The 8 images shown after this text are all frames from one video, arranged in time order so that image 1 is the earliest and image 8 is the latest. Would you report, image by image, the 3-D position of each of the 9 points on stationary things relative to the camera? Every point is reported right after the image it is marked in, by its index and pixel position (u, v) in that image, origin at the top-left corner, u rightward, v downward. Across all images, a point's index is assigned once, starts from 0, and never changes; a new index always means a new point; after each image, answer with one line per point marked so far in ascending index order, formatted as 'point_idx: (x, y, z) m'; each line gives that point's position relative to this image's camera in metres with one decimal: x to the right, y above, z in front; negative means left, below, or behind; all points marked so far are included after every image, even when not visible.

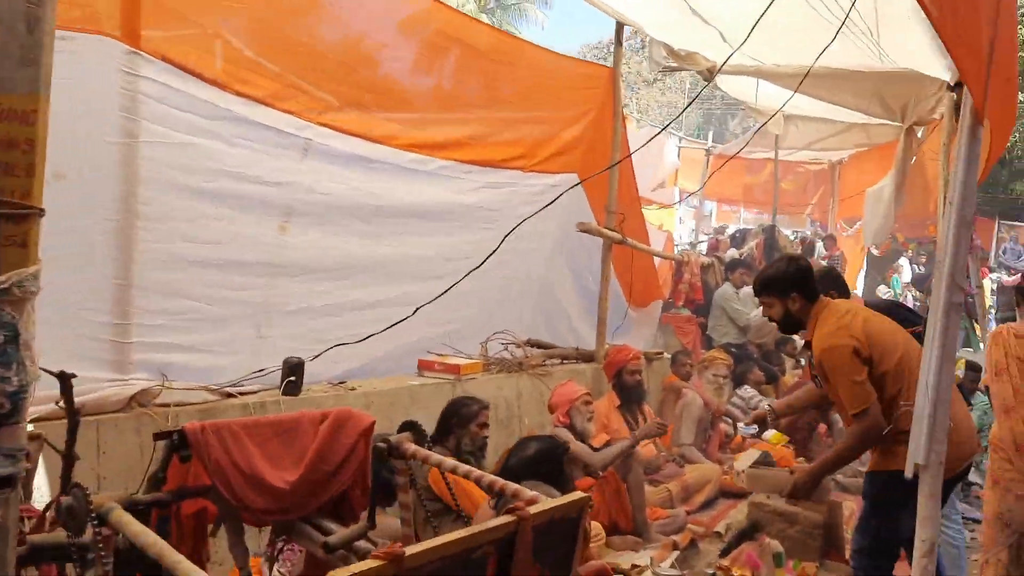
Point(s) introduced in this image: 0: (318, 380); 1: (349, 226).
0: (-1.1, -0.5, +5.0) m
1: (-1.0, +0.4, +5.2) m
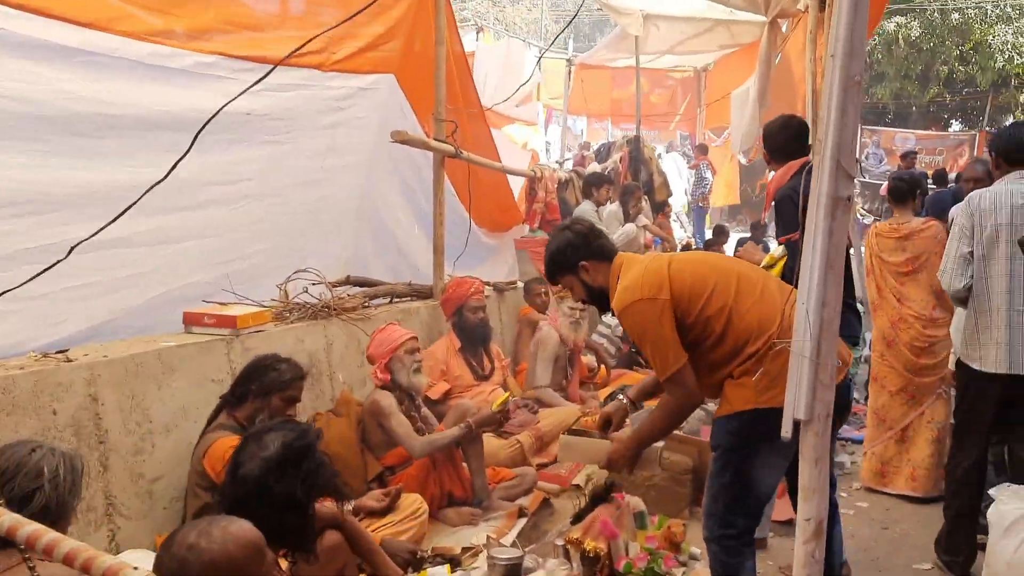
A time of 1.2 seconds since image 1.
0: (-2.1, -0.3, +3.7) m
1: (-2.0, +0.6, +3.8) m
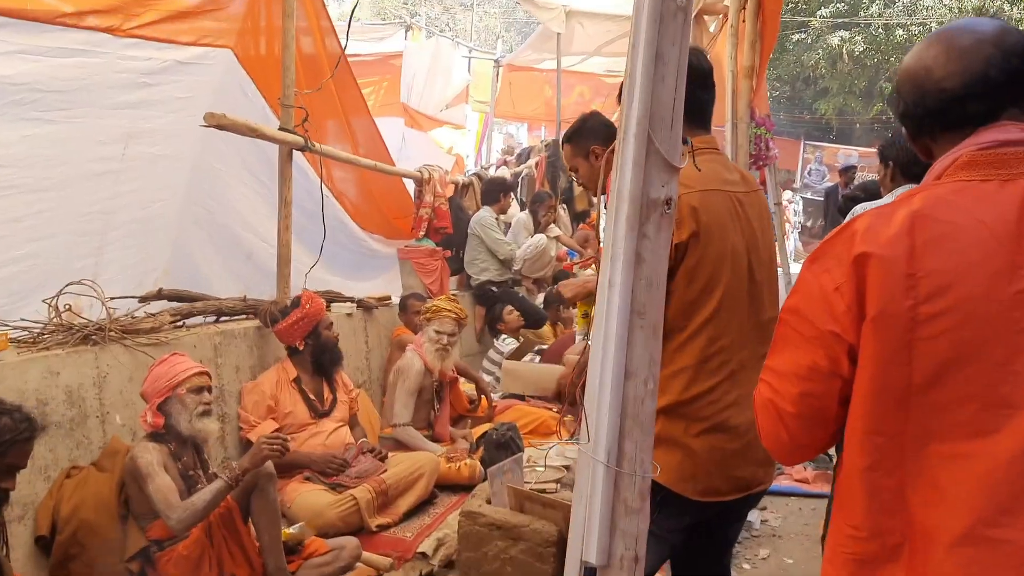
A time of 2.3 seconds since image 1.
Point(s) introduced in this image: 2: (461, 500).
0: (-2.8, -0.3, +2.6) m
1: (-2.7, +0.6, +2.7) m
2: (-0.3, -1.2, +5.1) m
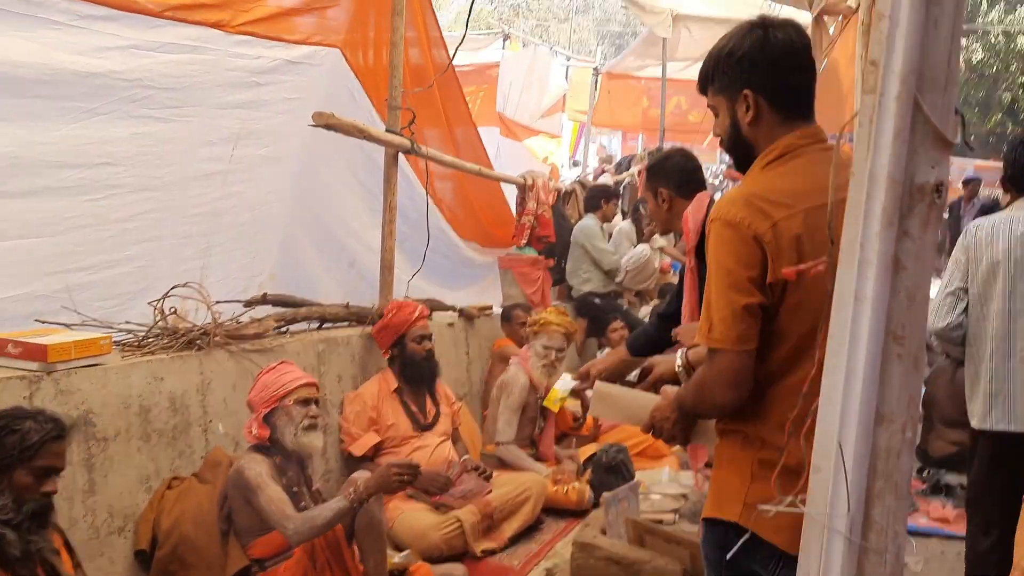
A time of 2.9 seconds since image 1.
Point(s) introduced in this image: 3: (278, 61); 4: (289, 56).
0: (-2.4, -0.3, +2.5) m
1: (-2.3, +0.6, +2.7) m
2: (+0.3, -1.3, +4.8) m
3: (-1.3, +1.3, +4.9) m
4: (-1.2, +1.3, +5.0) m
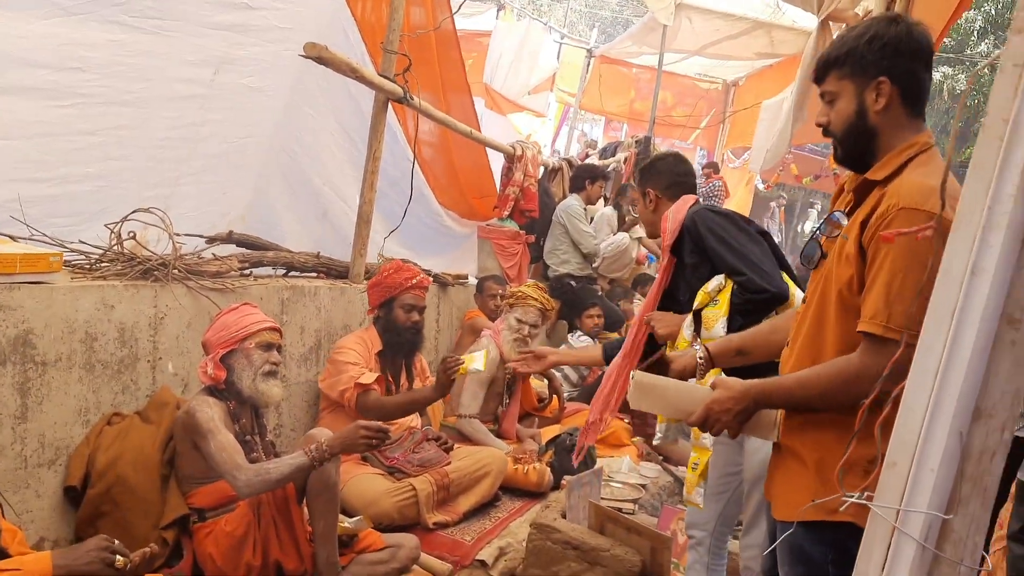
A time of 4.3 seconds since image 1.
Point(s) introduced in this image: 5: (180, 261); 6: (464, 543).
0: (-2.4, +0.1, +2.2) m
1: (-2.2, +1.0, +2.3) m
2: (+0.1, -1.1, +4.6) m
3: (-1.3, +1.6, +4.6) m
4: (-1.2, +1.6, +4.7) m
5: (-1.4, +0.1, +3.8) m
6: (-0.2, -1.2, +4.1) m
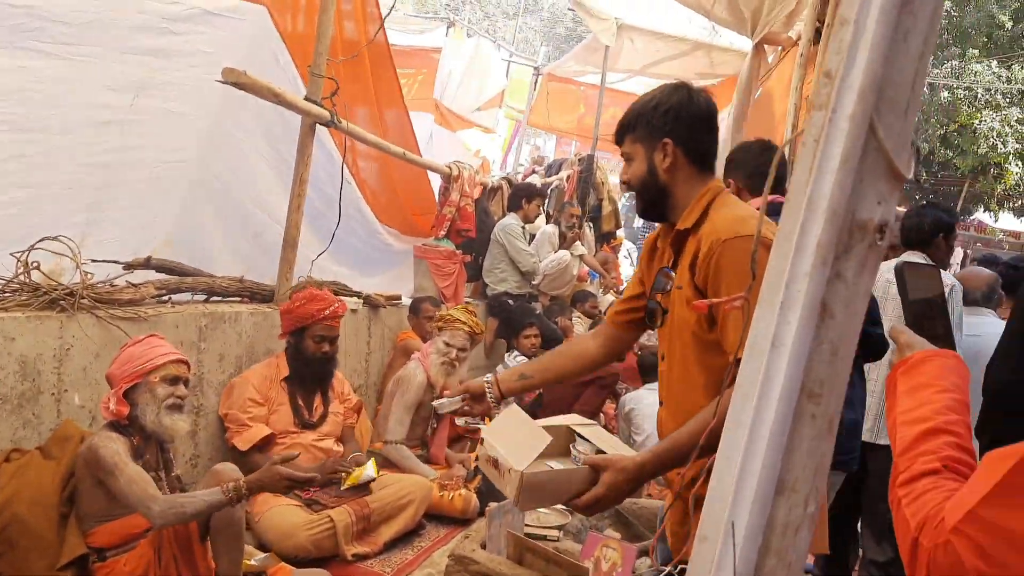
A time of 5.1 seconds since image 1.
0: (-2.7, 0.0, +2.1) m
1: (-2.5, +0.9, +2.2) m
2: (-0.3, -1.3, +4.6) m
3: (-1.6, +1.4, +4.6) m
4: (-1.6, +1.5, +4.6) m
5: (-1.8, 0.0, +3.7) m
6: (-0.6, -1.3, +4.0) m
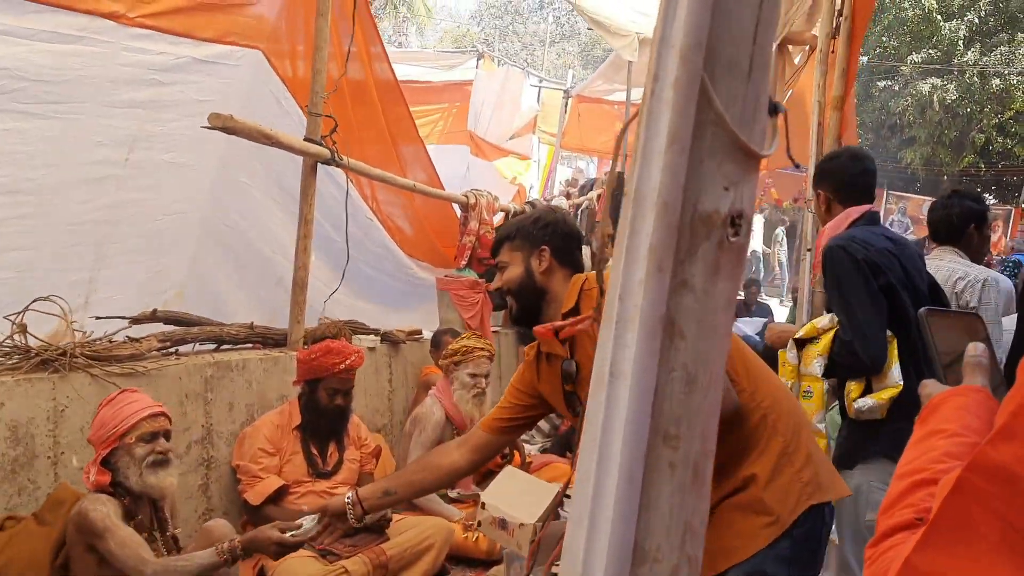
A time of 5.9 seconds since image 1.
0: (-2.8, -0.3, +2.1) m
1: (-2.7, +0.6, +2.2) m
2: (-0.2, -1.4, +4.4) m
3: (-1.7, +1.2, +4.5) m
4: (-1.6, +1.2, +4.6) m
5: (-1.8, -0.2, +3.7) m
6: (-0.5, -1.5, +3.8) m
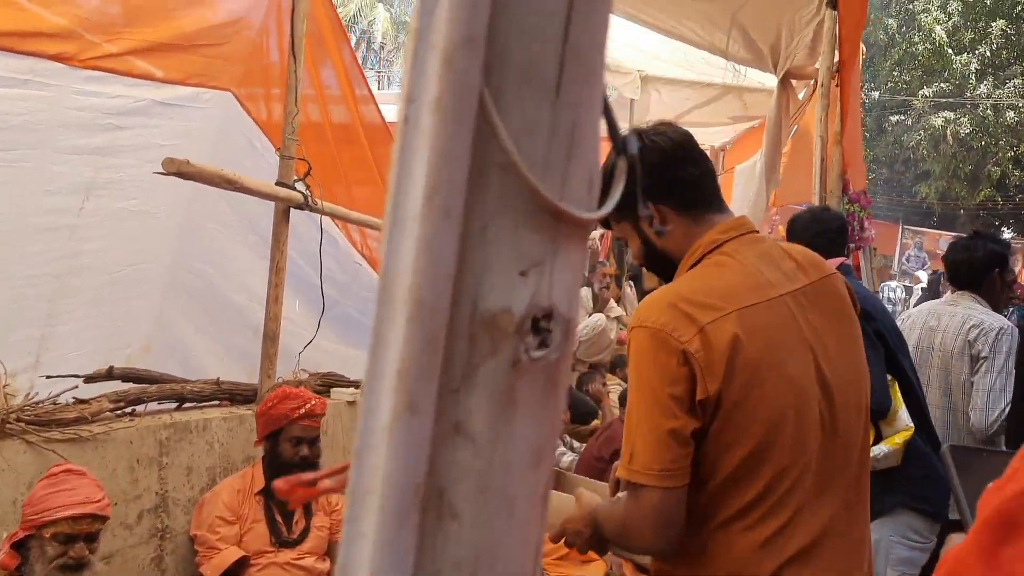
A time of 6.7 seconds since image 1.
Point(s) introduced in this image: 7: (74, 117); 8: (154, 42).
0: (-2.9, -0.4, +1.8) m
1: (-2.8, +0.4, +2.0) m
2: (-0.3, -1.7, +4.0) m
3: (-1.8, +0.9, +4.3) m
4: (-1.7, +0.9, +4.4) m
5: (-1.9, -0.5, +3.4) m
6: (-0.6, -1.7, +3.5) m
7: (-2.0, +0.8, +4.0) m
8: (-1.7, +1.1, +4.1) m
